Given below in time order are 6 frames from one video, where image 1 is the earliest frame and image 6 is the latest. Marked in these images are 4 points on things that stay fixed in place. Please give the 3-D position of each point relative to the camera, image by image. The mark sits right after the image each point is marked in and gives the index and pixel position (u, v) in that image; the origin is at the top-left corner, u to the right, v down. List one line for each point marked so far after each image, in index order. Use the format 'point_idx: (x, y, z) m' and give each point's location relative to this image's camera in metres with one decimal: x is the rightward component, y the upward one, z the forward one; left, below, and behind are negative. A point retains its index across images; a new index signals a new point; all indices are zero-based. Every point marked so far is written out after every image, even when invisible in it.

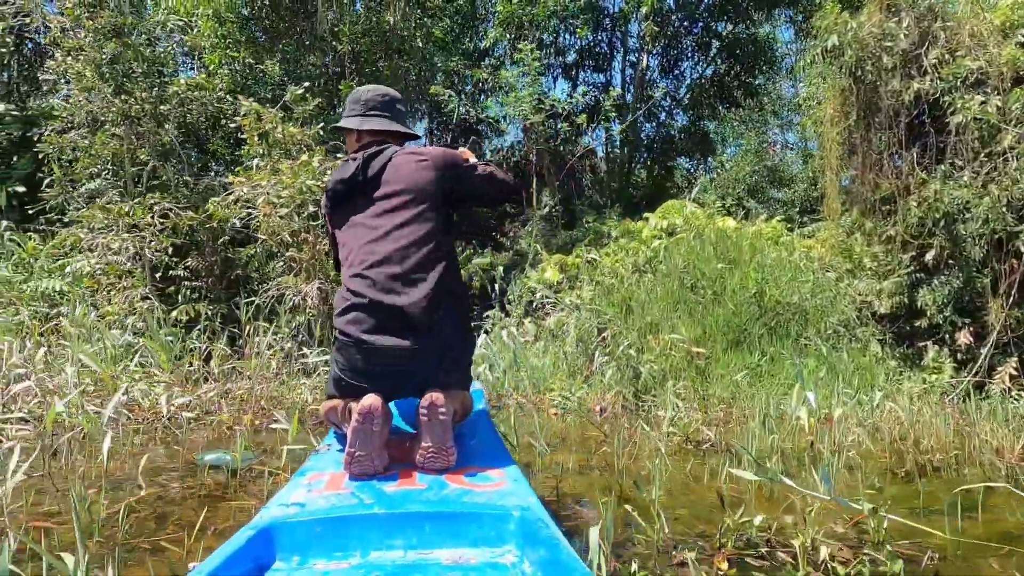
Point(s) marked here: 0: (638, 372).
0: (+0.9, -0.6, +4.5) m
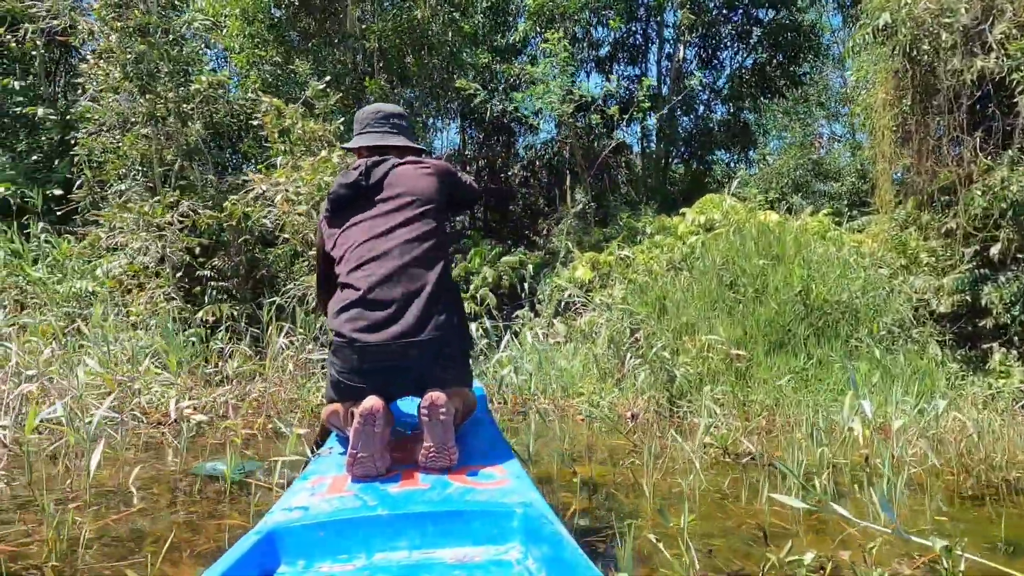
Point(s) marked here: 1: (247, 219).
0: (+1.1, -0.6, +4.2) m
1: (-2.4, +0.6, +5.7) m
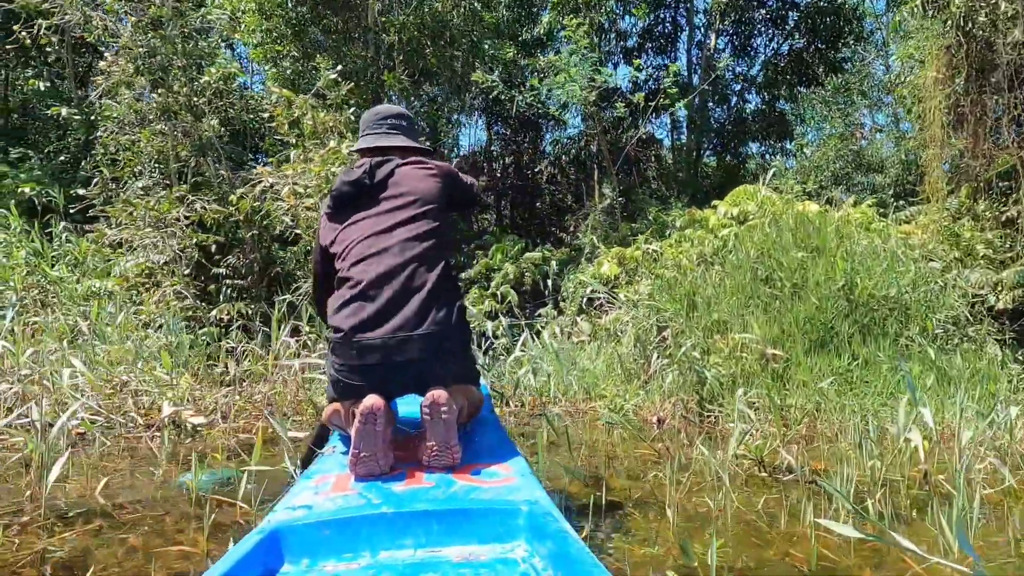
0: (+1.2, -0.6, +3.9) m
1: (-2.2, +0.7, +5.5) m
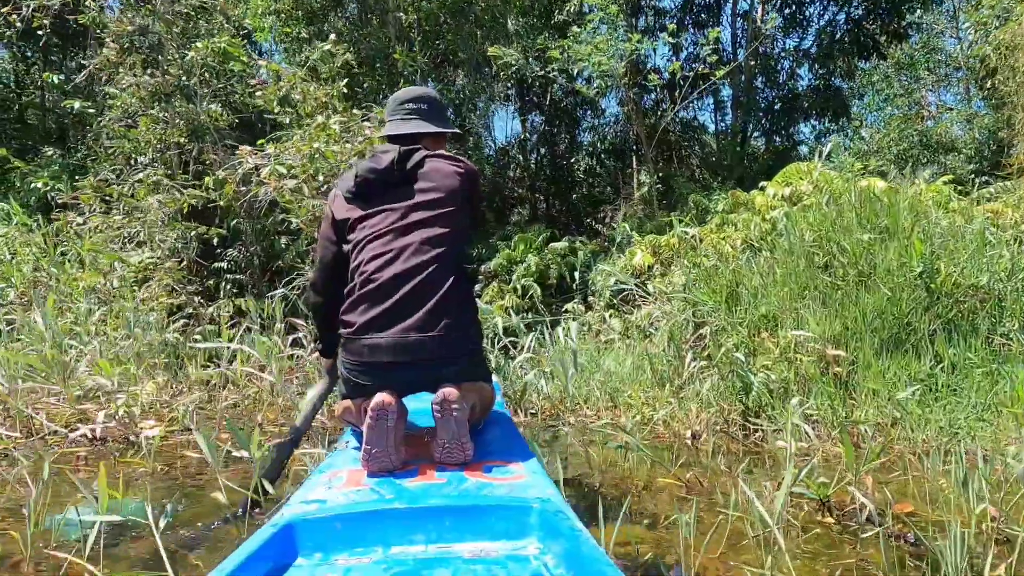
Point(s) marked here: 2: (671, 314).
0: (+1.3, -0.5, +3.3) m
1: (-2.1, +0.7, +5.2) m
2: (+1.0, -0.2, +3.8) m
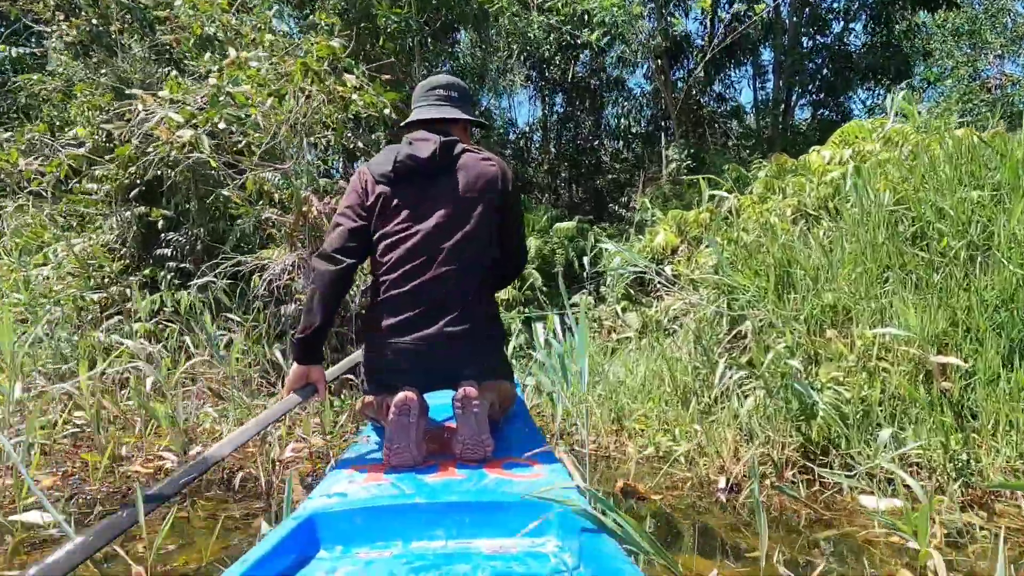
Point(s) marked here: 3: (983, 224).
0: (+1.1, -0.4, +2.3) m
1: (-2.1, +0.8, +4.3) m
2: (+0.9, -0.1, +2.9) m
3: (+1.9, +0.3, +2.5) m
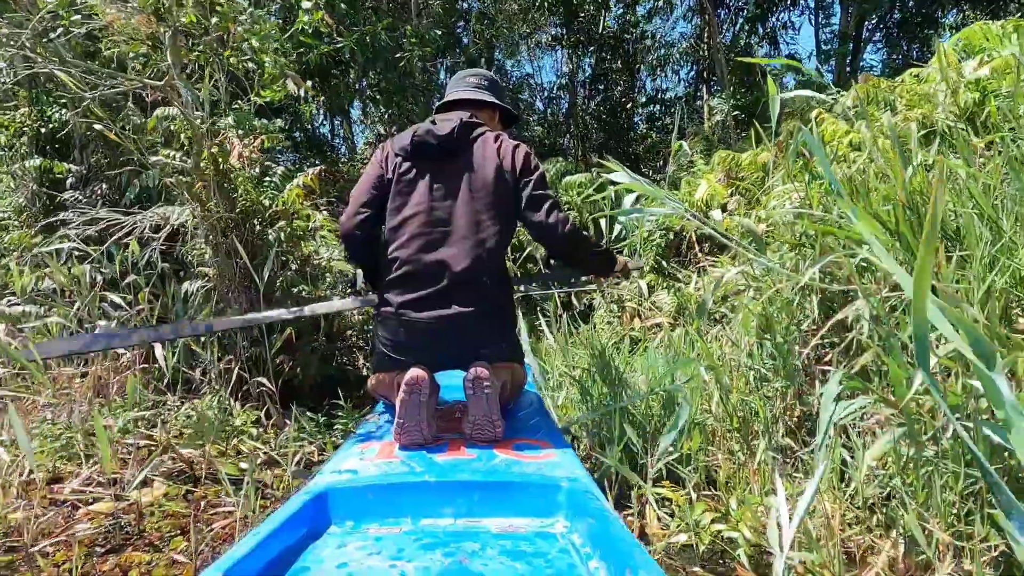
0: (+0.9, -0.3, +1.2) m
1: (-2.2, +0.9, +3.4) m
2: (+0.7, 0.0, +1.7) m
3: (+1.8, +0.4, +1.3) m
